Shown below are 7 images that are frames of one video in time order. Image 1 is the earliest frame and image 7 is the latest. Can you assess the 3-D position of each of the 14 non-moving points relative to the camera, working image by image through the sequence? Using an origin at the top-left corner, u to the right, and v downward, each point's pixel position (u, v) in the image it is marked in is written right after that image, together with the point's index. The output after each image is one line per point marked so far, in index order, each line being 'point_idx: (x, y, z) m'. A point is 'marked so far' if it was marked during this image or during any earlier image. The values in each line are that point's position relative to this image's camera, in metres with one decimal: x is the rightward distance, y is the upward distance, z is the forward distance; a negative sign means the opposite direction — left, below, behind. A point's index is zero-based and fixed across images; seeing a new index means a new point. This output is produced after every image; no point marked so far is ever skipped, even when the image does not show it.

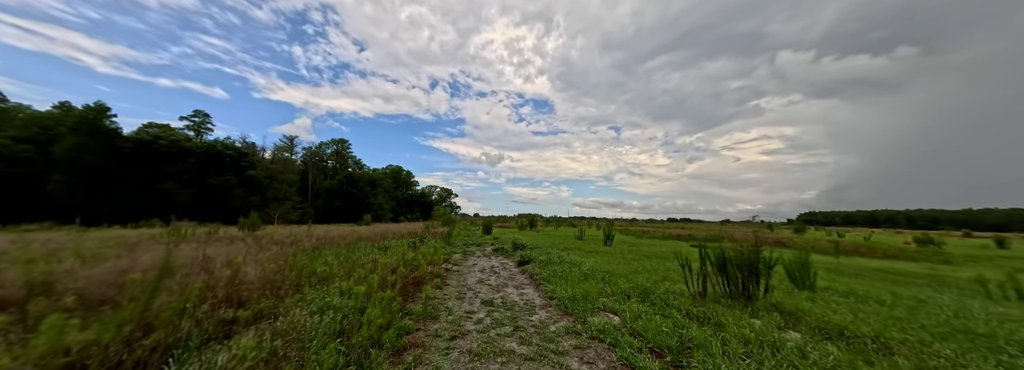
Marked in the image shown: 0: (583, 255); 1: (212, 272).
0: (+3.1, -3.1, +10.6) m
1: (-5.1, -1.5, +4.2) m
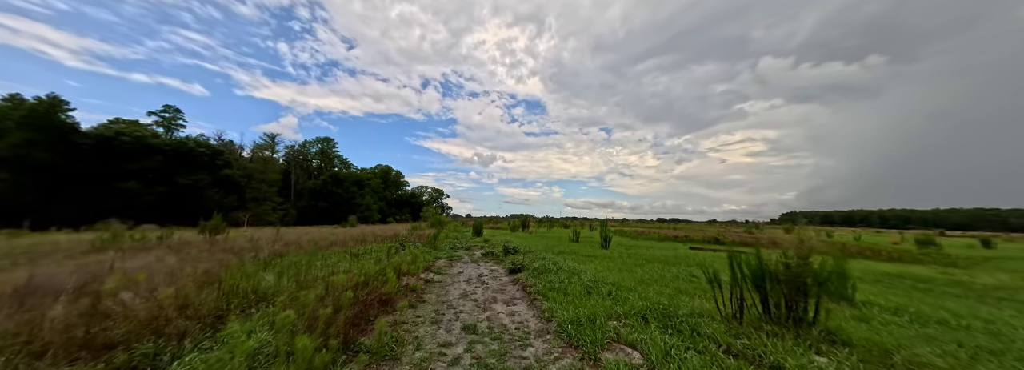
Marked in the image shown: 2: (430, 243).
0: (+2.7, -3.0, +9.7) m
1: (-5.3, -1.4, +3.0) m
2: (-4.9, -3.4, +14.6) m
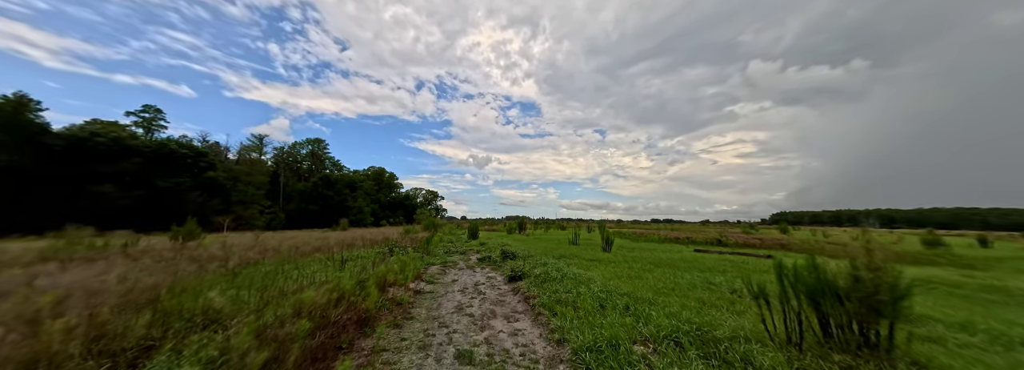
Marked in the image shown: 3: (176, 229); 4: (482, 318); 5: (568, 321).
0: (+2.7, -3.0, +8.9) m
1: (-5.2, -1.4, +2.1) m
2: (-5.0, -3.5, +13.8) m
3: (-19.1, -2.5, +14.0) m
4: (-0.6, -2.8, +5.3) m
5: (+1.0, -2.4, +4.3) m
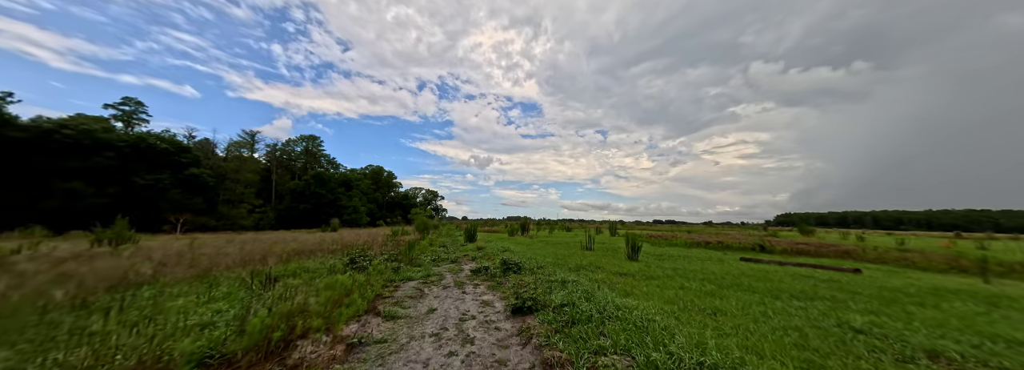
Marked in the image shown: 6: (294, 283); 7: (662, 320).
0: (+2.8, -2.6, +6.2) m
1: (-5.1, -1.0, -0.6) m
2: (-4.9, -3.1, +11.0) m
3: (-18.9, -2.1, +11.3) m
4: (-0.5, -2.4, +2.5) m
5: (+1.1, -2.0, +1.6) m
6: (-5.1, -2.3, +5.7) m
7: (+2.4, -2.2, +4.1) m
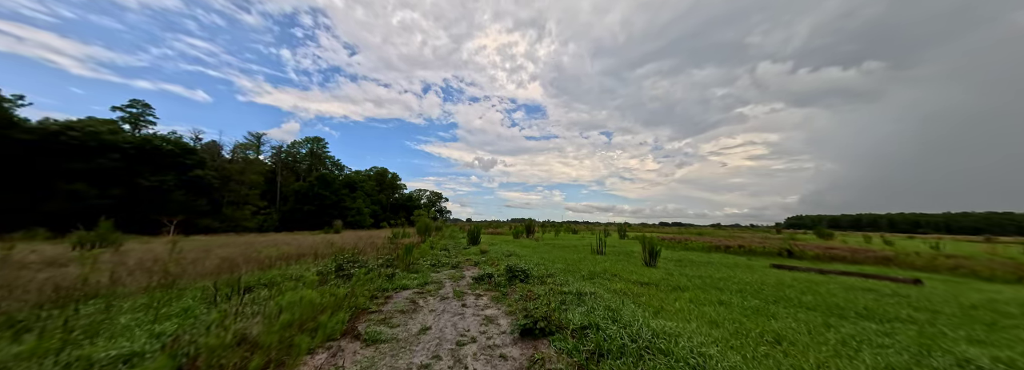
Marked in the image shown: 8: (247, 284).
0: (+2.9, -2.5, +5.2) m
1: (-5.1, -0.8, -1.4) m
2: (-4.6, -3.1, +10.2) m
3: (-18.7, -2.1, +10.7) m
4: (-0.4, -2.3, +1.6) m
5: (+1.2, -1.9, +0.6) m
6: (-4.9, -2.2, +4.9) m
7: (+2.5, -2.1, +3.1) m
8: (-6.3, -2.3, +5.8) m
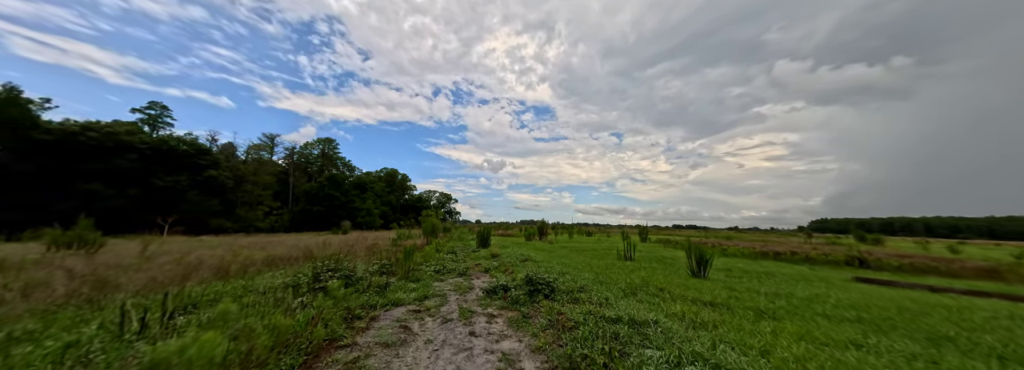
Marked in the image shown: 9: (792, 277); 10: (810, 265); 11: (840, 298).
0: (+3.4, -2.2, +3.5) m
1: (-4.9, -0.5, -2.9) m
2: (-4.0, -2.8, +8.7) m
3: (-18.0, -1.9, +9.8) m
4: (-0.2, -2.0, 0.0) m
5: (+1.4, -1.6, -1.0) m
6: (-4.5, -1.9, +3.4) m
7: (+2.8, -1.8, +1.4) m
8: (-5.8, -2.0, +4.4) m
9: (+9.7, -3.1, +8.6) m
10: (+13.6, -3.5, +11.2) m
11: (+8.0, -2.7, +6.0) m
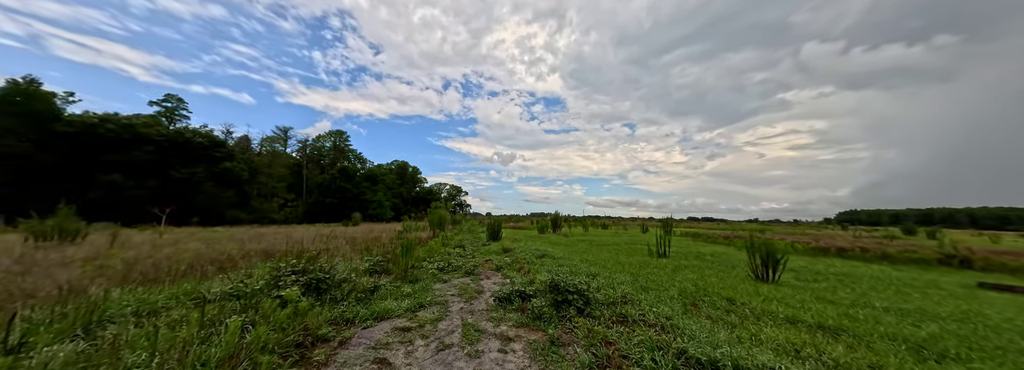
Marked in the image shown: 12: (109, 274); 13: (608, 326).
0: (+3.6, -1.9, +1.8) m
1: (-4.9, -0.3, -4.2) m
2: (-3.5, -2.3, +7.4) m
3: (-17.5, -1.4, +9.0) m
4: (0.0, -1.8, -1.5) m
5: (+1.5, -1.3, -2.6) m
6: (-4.2, -1.5, +2.1) m
7: (+3.0, -1.5, -0.3) m
8: (-5.5, -1.7, +3.1) m
9: (+10.2, -2.6, +6.7) m
10: (+14.2, -2.9, +9.2) m
11: (+8.4, -2.2, +4.2) m
12: (-7.8, -1.8, +4.8) m
13: (+1.4, -2.1, +3.7) m
